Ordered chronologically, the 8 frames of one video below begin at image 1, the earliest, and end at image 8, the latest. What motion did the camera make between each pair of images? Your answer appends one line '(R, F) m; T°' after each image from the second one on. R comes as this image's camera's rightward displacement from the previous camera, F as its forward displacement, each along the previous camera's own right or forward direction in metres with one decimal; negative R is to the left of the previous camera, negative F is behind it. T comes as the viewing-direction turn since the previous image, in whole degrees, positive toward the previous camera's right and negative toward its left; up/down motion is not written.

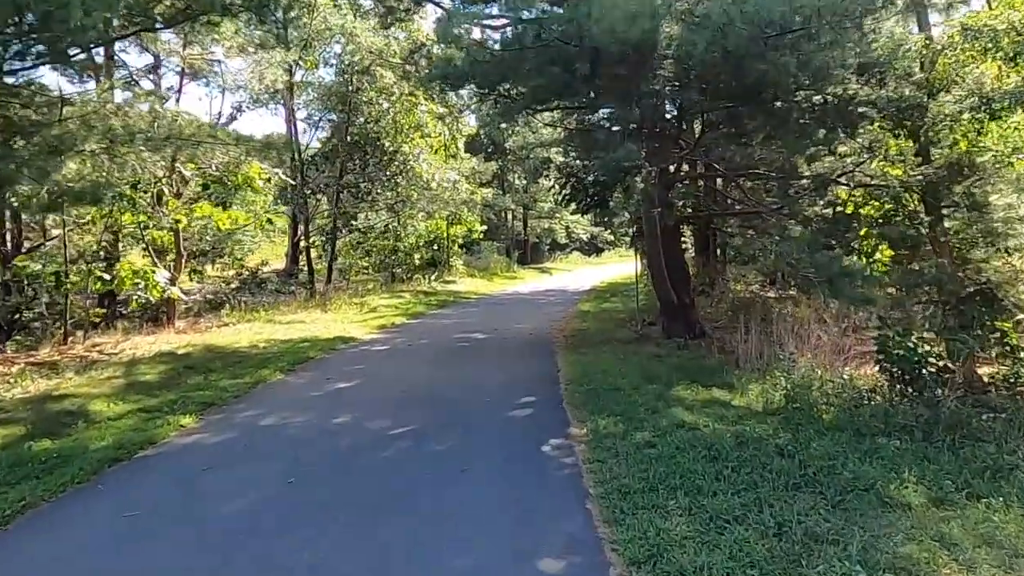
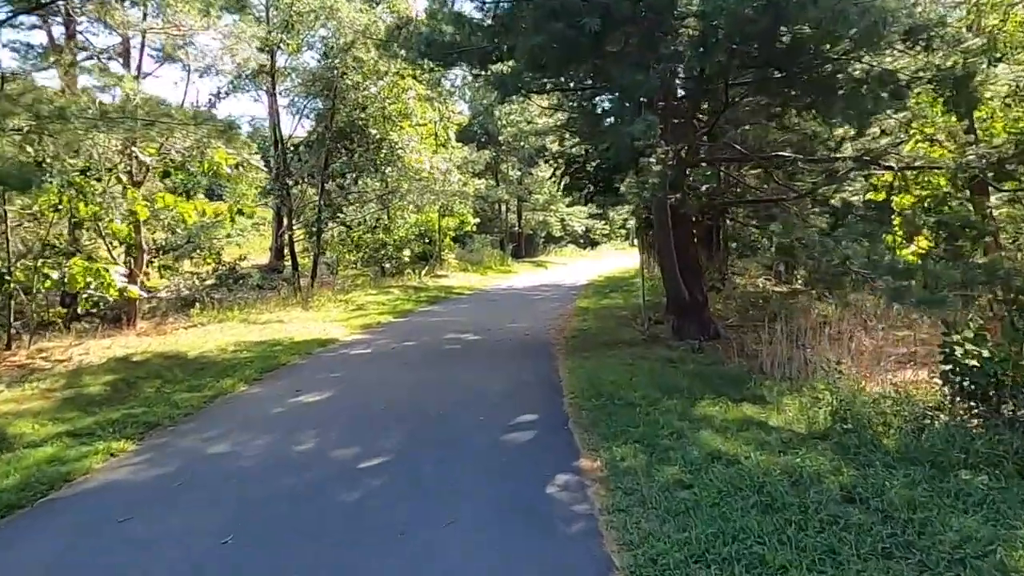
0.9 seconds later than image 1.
(0.0, +1.1) m; 0°
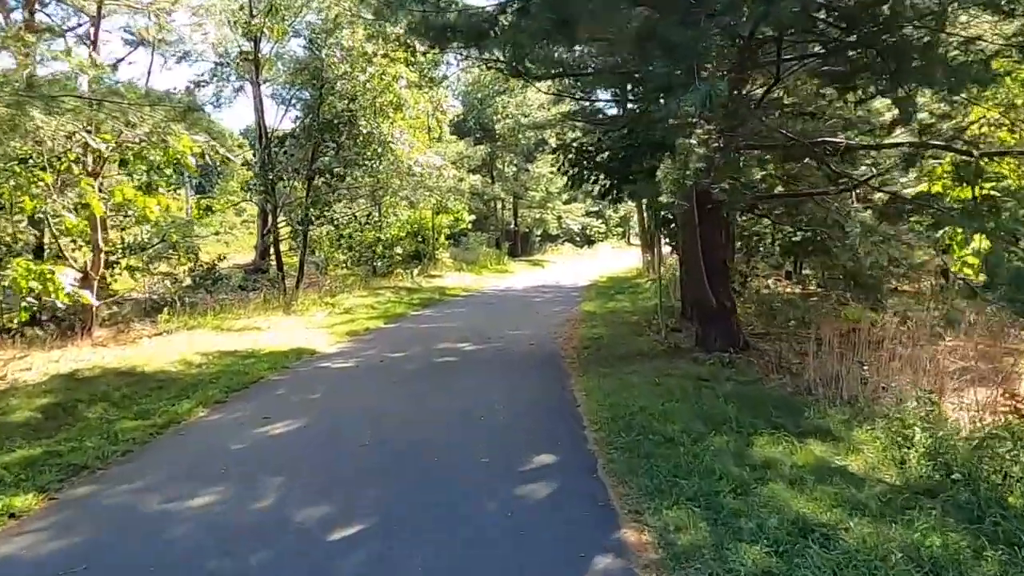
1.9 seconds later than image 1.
(-0.1, +1.2) m; 0°
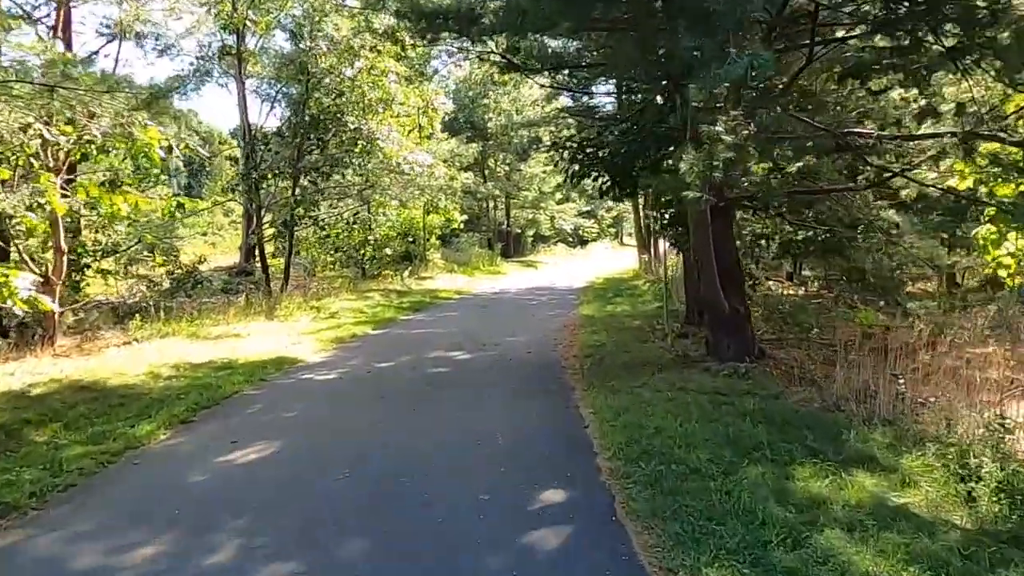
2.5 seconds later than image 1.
(-0.1, +0.7) m; +1°
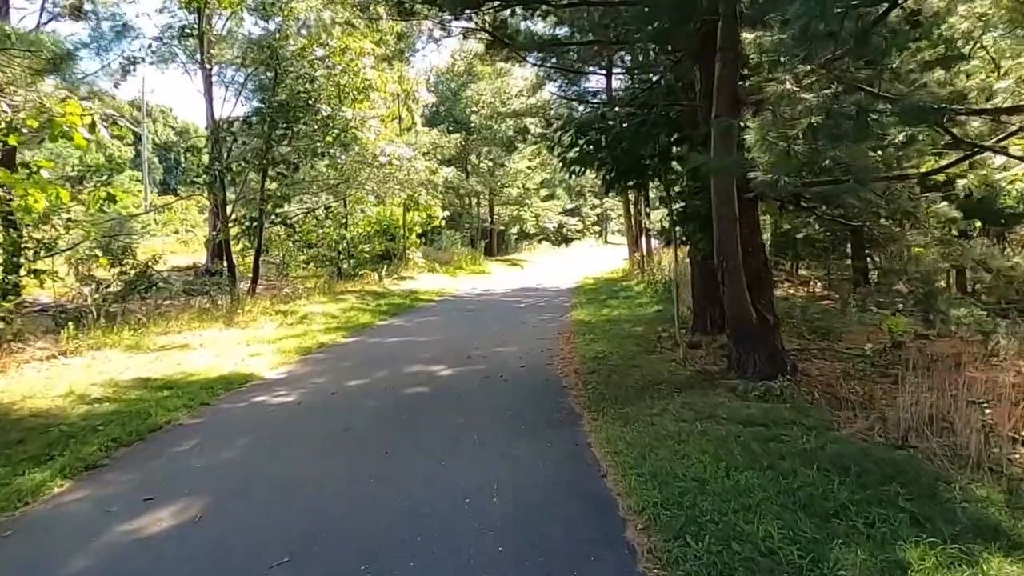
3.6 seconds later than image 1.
(-0.1, +1.3) m; +1°
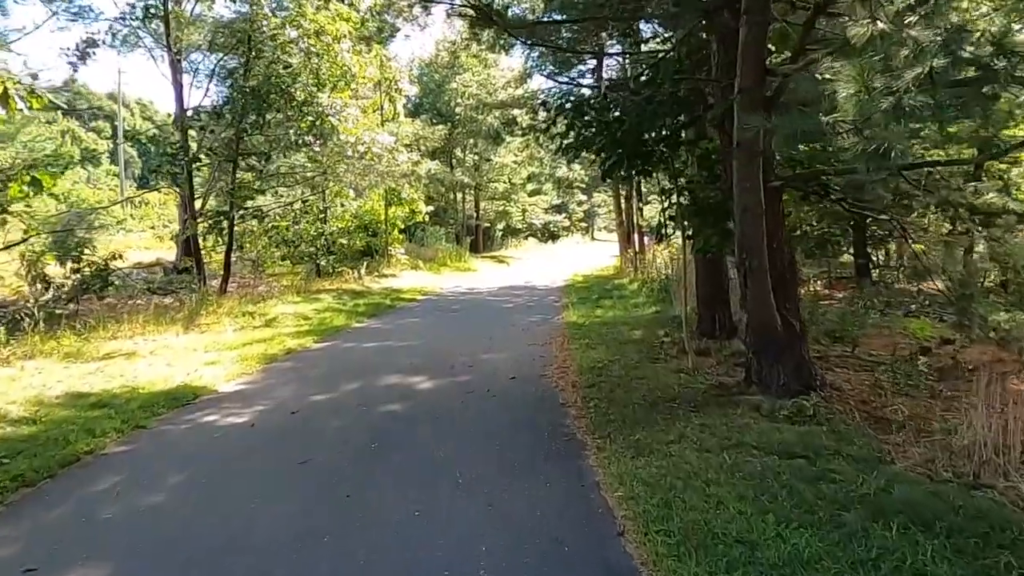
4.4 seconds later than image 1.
(0.0, +1.0) m; +1°
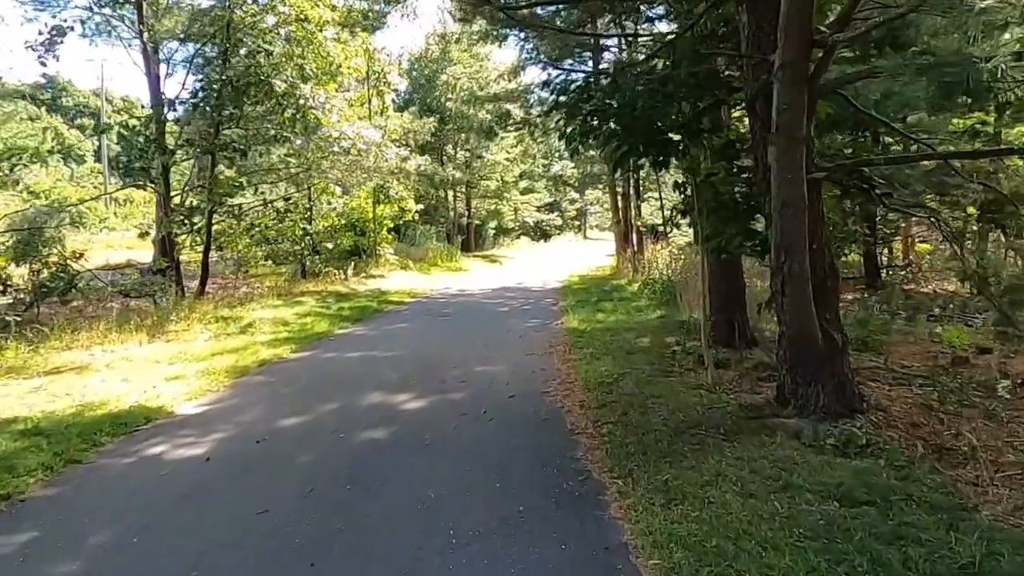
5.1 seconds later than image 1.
(-0.1, +0.9) m; +1°
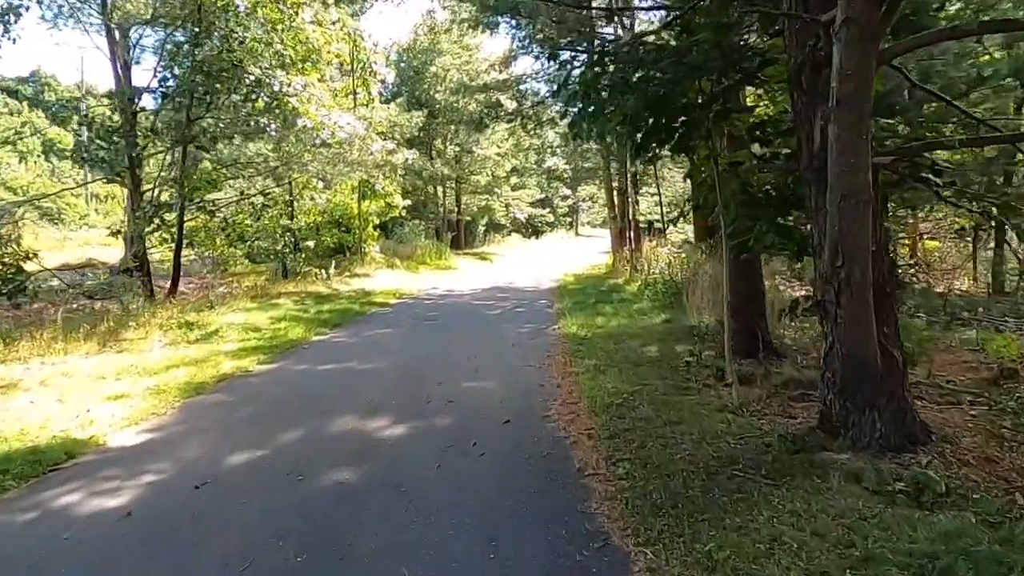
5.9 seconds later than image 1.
(0.0, +1.0) m; +1°
